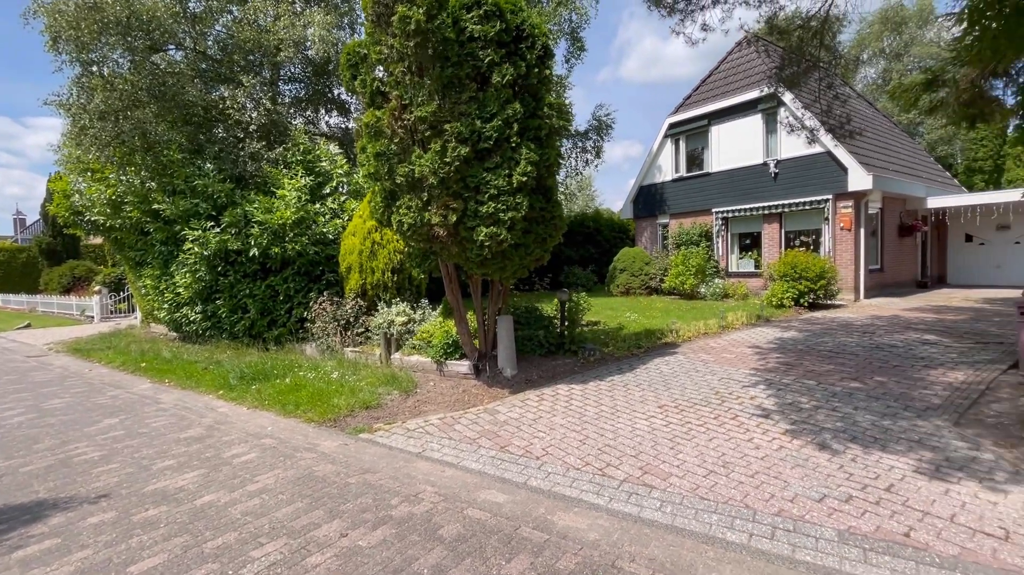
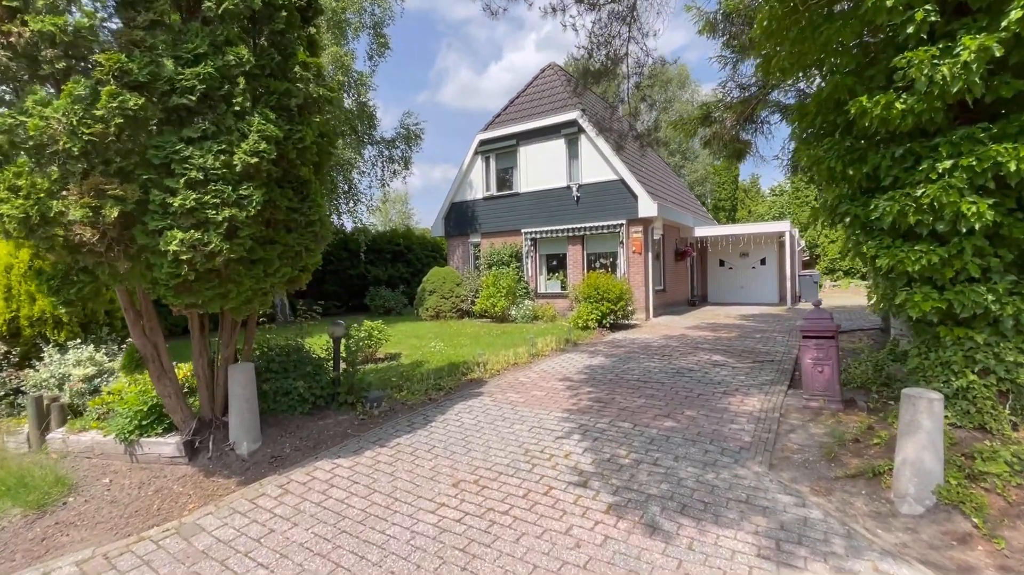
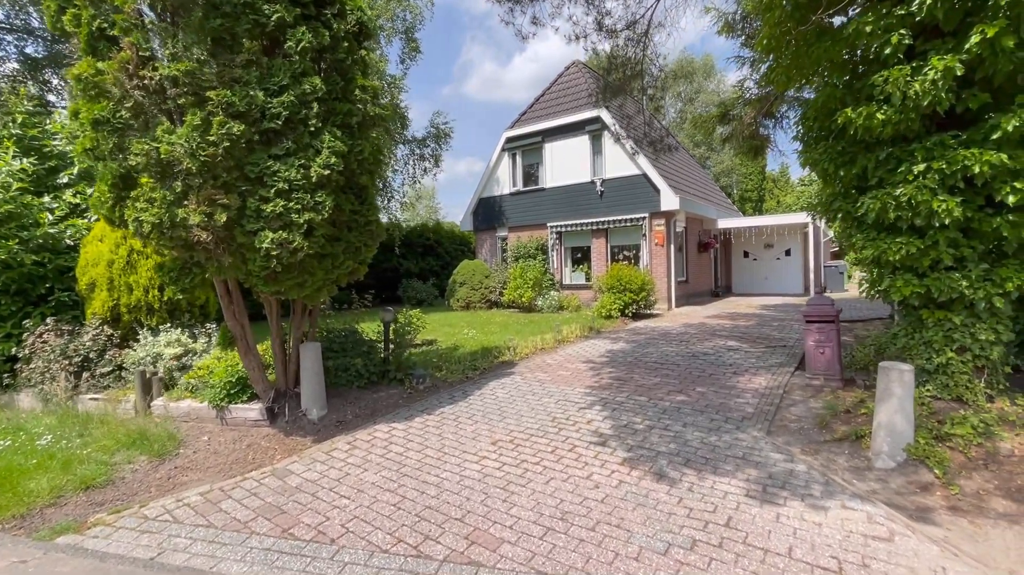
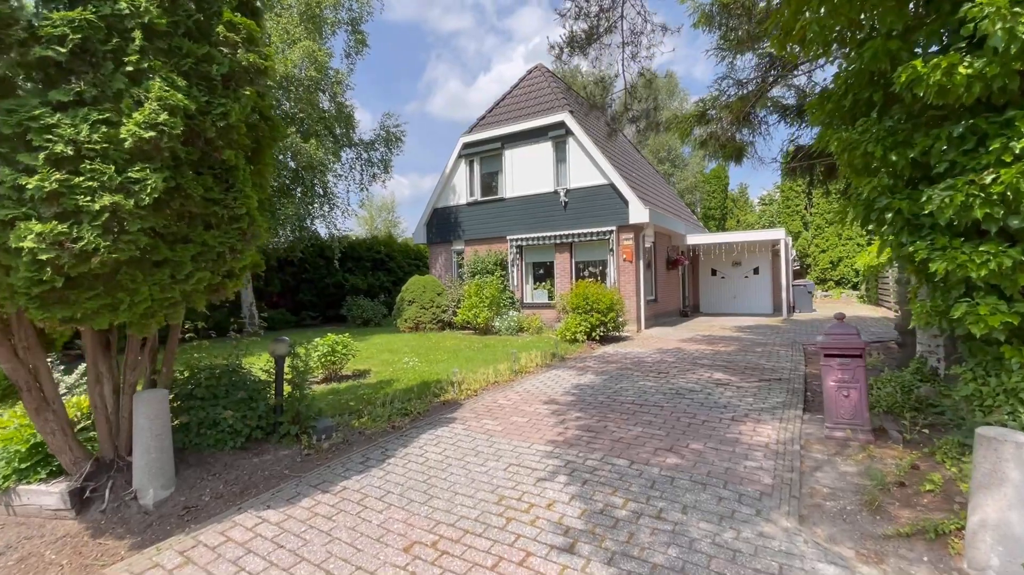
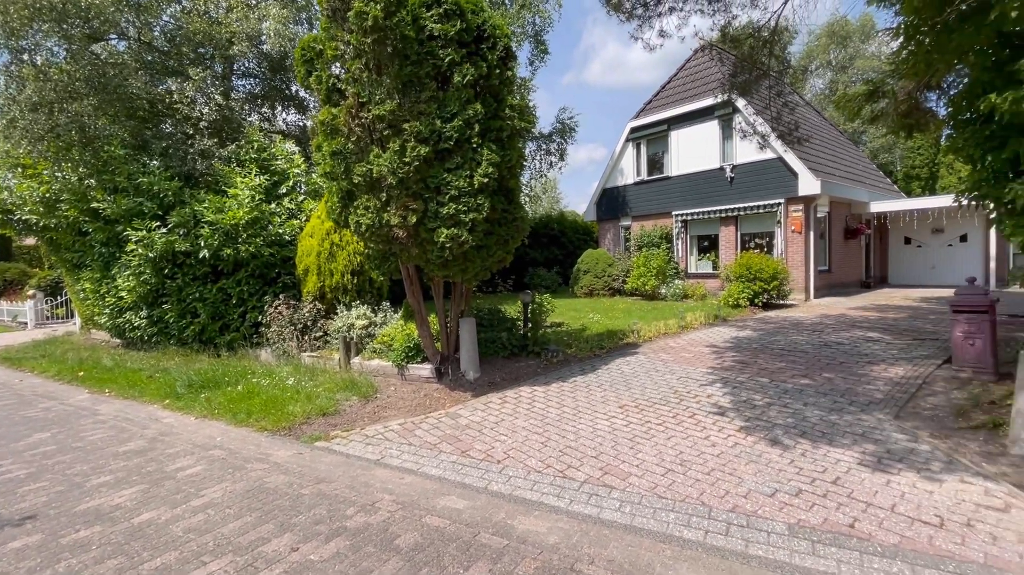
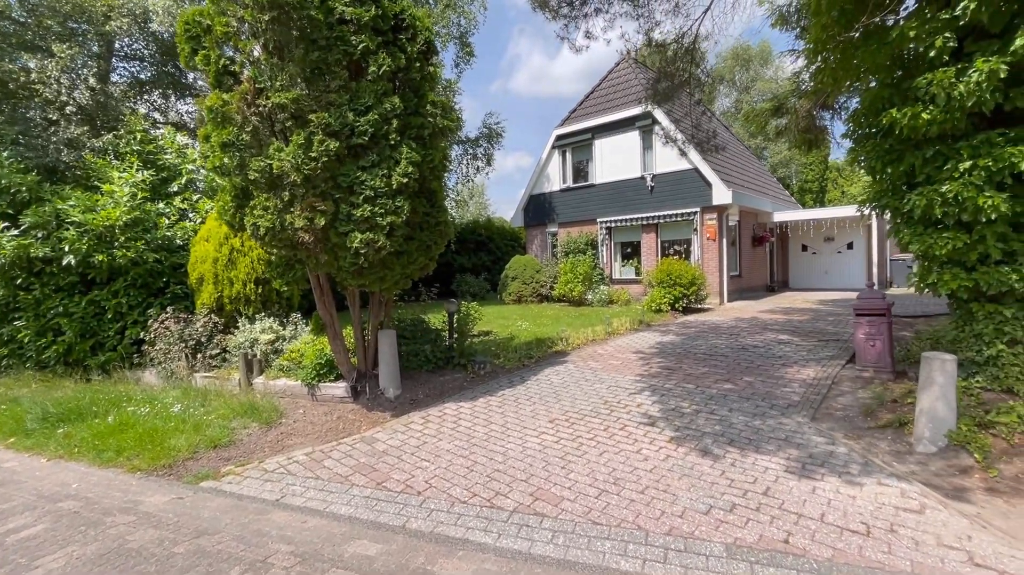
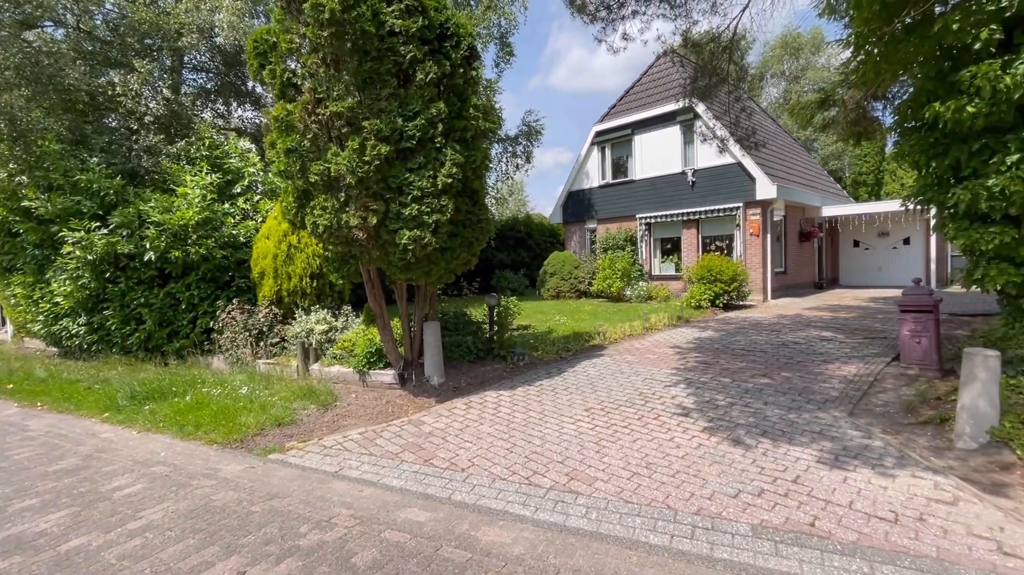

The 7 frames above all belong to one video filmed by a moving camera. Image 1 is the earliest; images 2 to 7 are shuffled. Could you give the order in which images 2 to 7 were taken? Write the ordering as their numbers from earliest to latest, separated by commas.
5, 7, 6, 3, 2, 4
